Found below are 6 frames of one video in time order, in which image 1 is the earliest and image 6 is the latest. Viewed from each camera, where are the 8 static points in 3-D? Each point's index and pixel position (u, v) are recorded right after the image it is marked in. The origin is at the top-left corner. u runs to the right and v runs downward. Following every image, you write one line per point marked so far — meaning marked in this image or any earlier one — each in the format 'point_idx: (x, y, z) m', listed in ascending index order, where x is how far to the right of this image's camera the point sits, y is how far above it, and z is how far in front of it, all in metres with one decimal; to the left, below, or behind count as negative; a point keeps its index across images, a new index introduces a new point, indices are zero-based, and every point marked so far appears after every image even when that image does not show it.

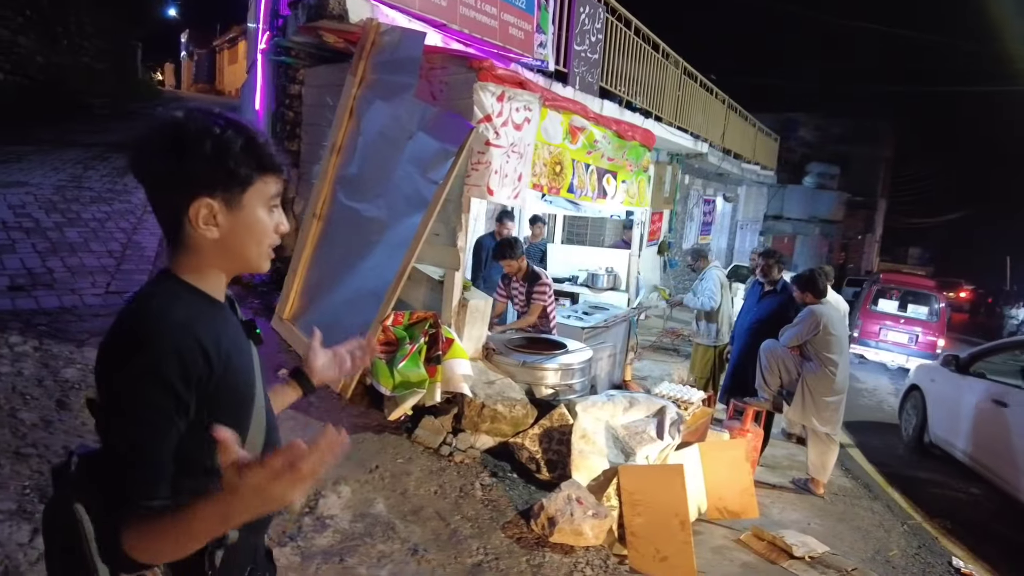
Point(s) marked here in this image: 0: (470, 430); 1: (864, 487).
0: (-0.3, -0.9, +4.2) m
1: (+3.5, -2.0, +6.5) m
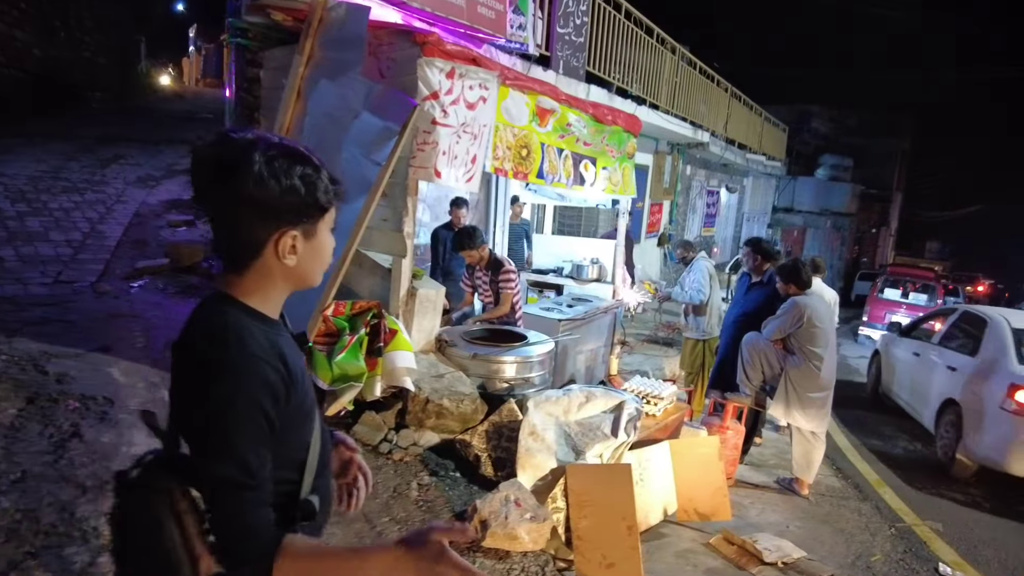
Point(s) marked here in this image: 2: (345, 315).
0: (-0.6, -0.9, +4.0) m
1: (+3.3, -1.9, +6.2) m
2: (-1.0, -0.2, +4.0) m
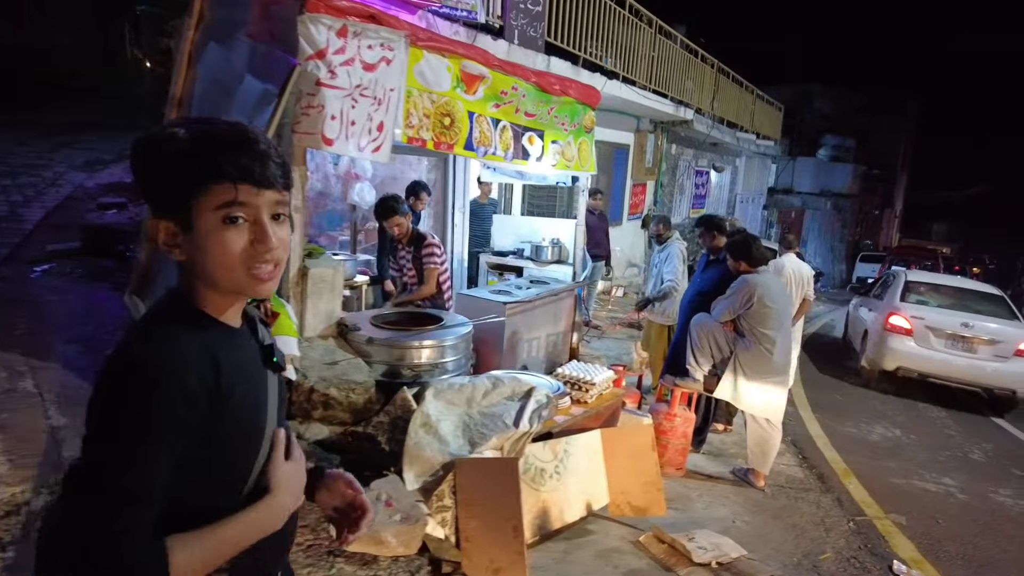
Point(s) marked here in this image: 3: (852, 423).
0: (-1.2, -0.7, +3.7) m
1: (+2.7, -1.7, +5.8) m
2: (-1.6, 0.0, +3.6) m
3: (+3.9, -1.5, +7.5) m
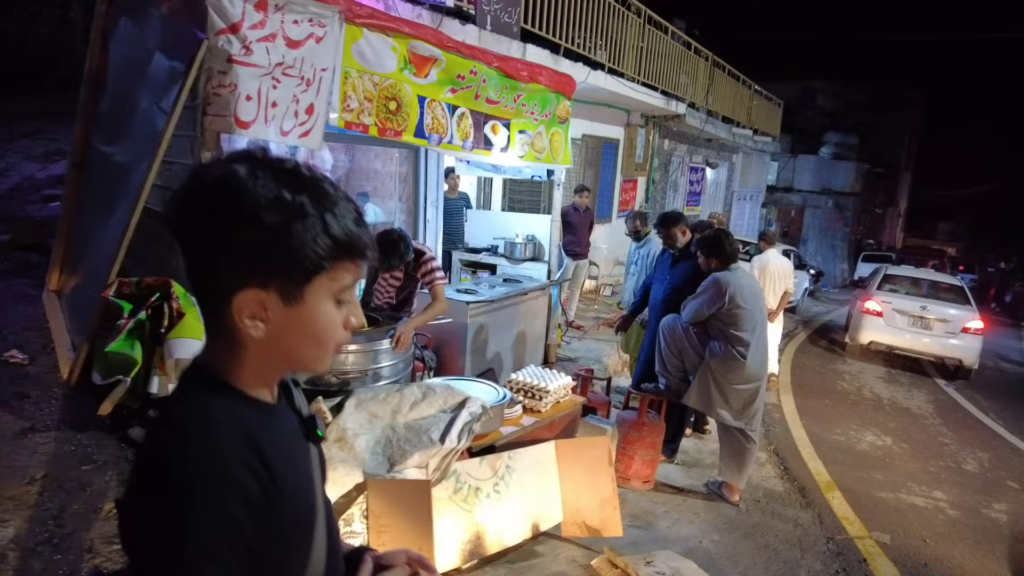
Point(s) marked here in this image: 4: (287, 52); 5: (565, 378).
0: (-1.6, -0.7, +3.3) m
1: (+2.4, -1.7, +5.5) m
2: (-1.9, 0.0, +3.3) m
3: (+3.6, -1.6, +7.1) m
4: (-1.2, +1.3, +3.6) m
5: (+0.4, -0.6, +4.4) m
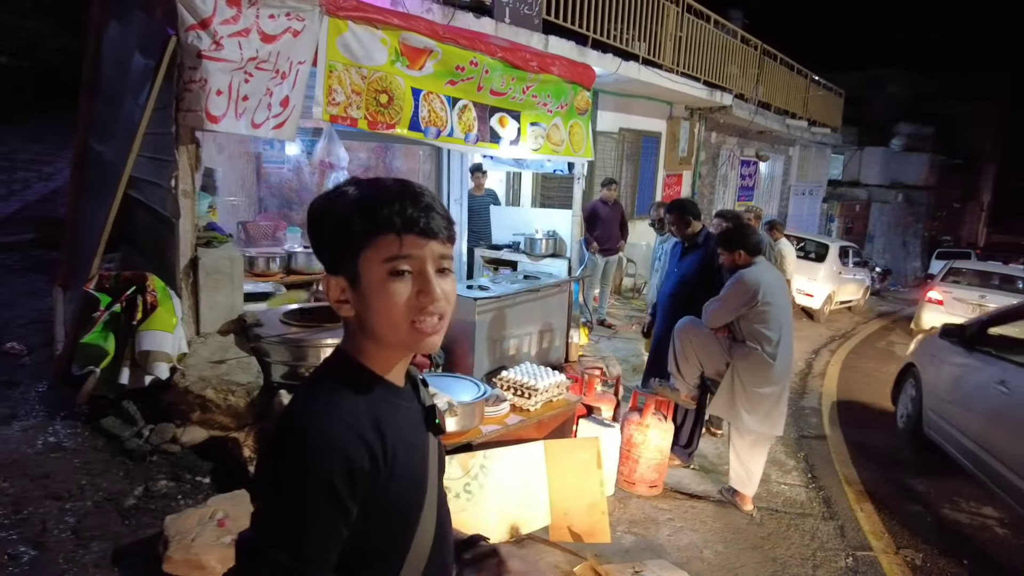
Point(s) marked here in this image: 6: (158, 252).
0: (-1.7, -0.7, +3.3) m
1: (+2.4, -1.7, +5.1) m
2: (-2.1, 0.0, +3.4) m
3: (+3.8, -1.5, +6.6) m
4: (-1.4, +1.3, +3.6) m
5: (+0.3, -0.6, +4.2) m
6: (-2.0, +0.2, +3.7) m
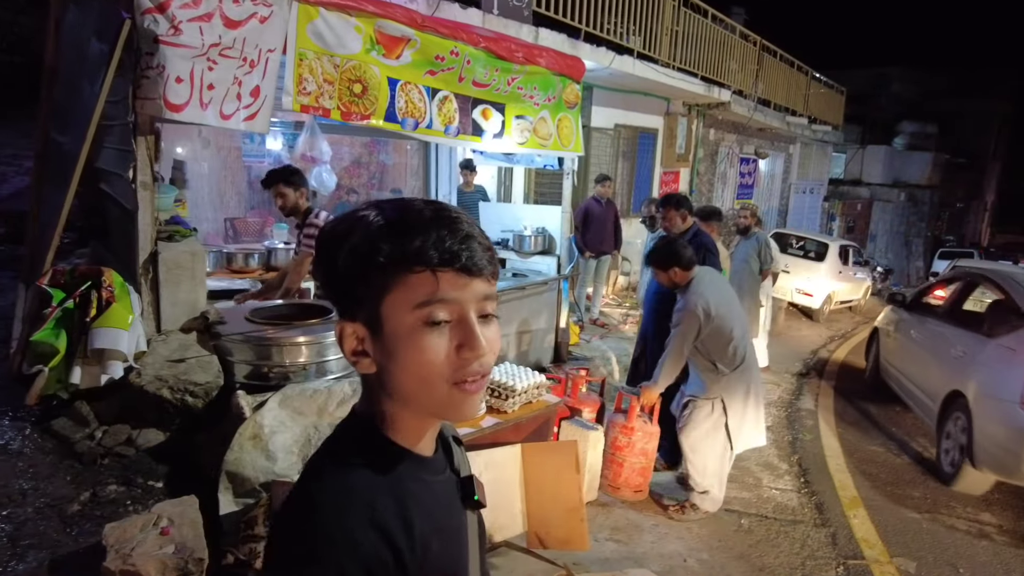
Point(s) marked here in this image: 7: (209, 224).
0: (-1.9, -0.7, +3.2) m
1: (+2.3, -1.7, +4.9) m
2: (-2.2, 0.0, +3.2) m
3: (+3.7, -1.5, +6.5) m
4: (-1.5, +1.3, +3.4) m
5: (+0.2, -0.6, +4.1) m
6: (-2.1, +0.2, +3.5) m
7: (-3.5, +0.7, +7.4) m
